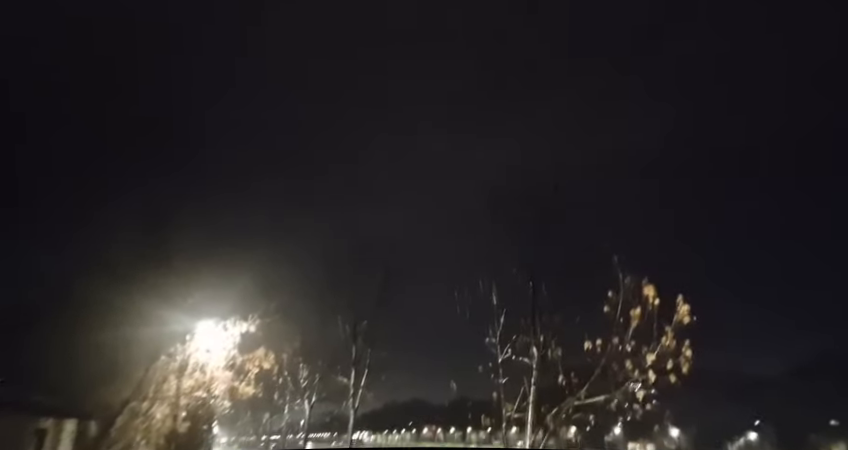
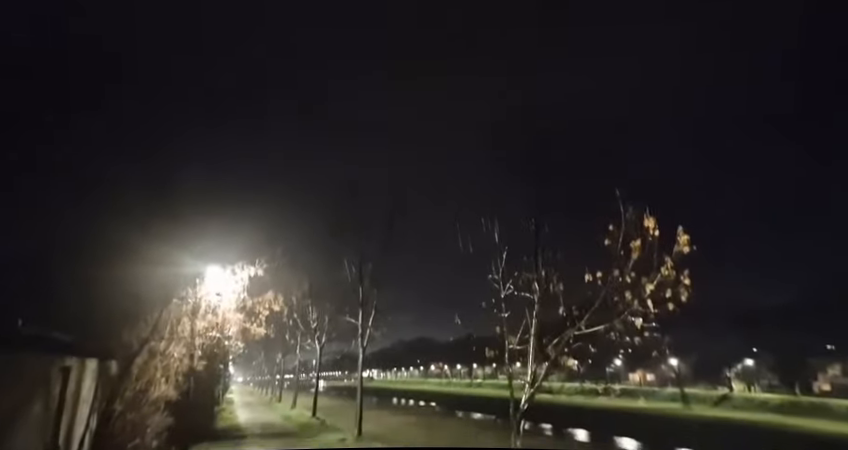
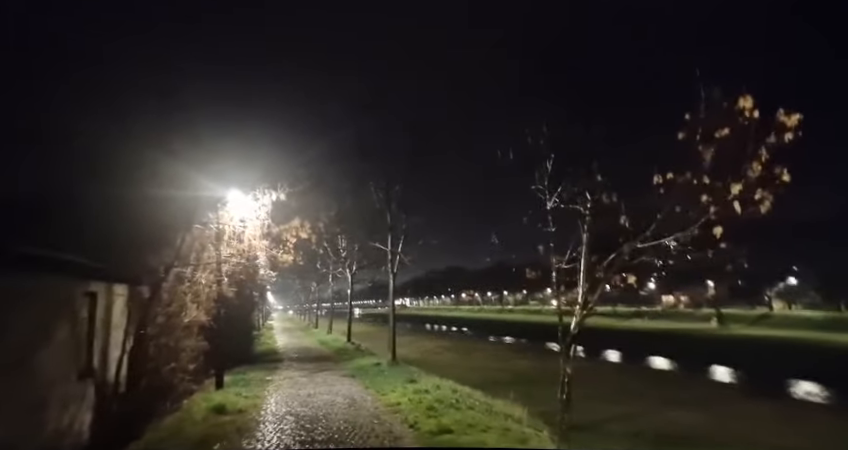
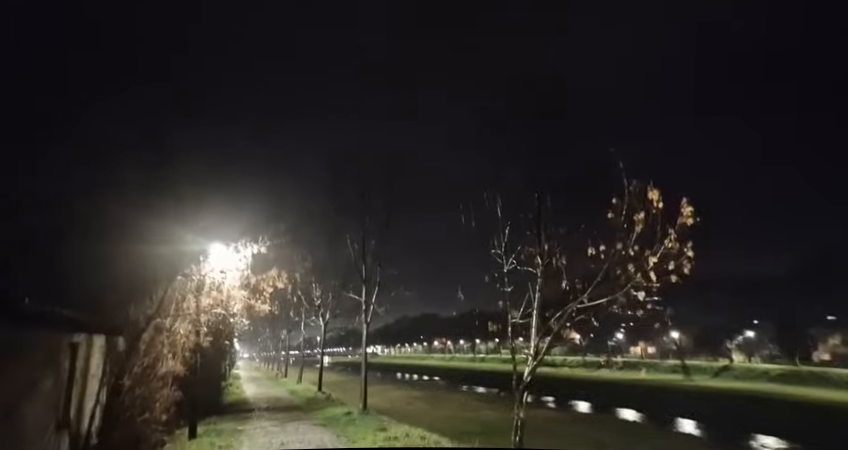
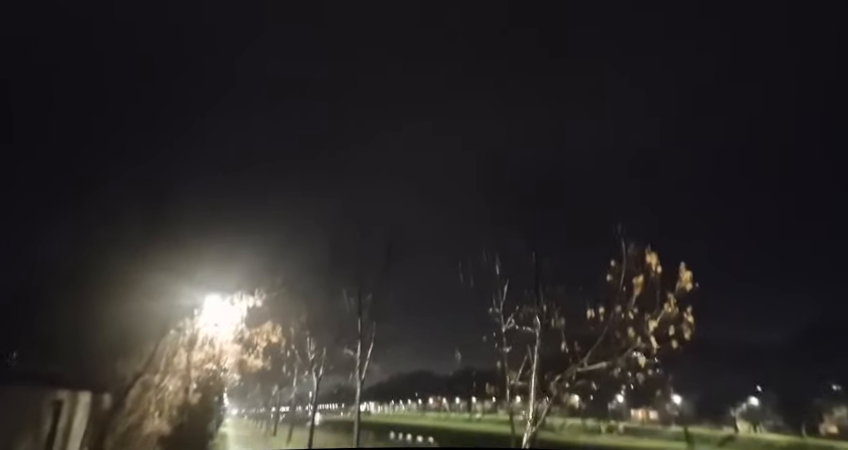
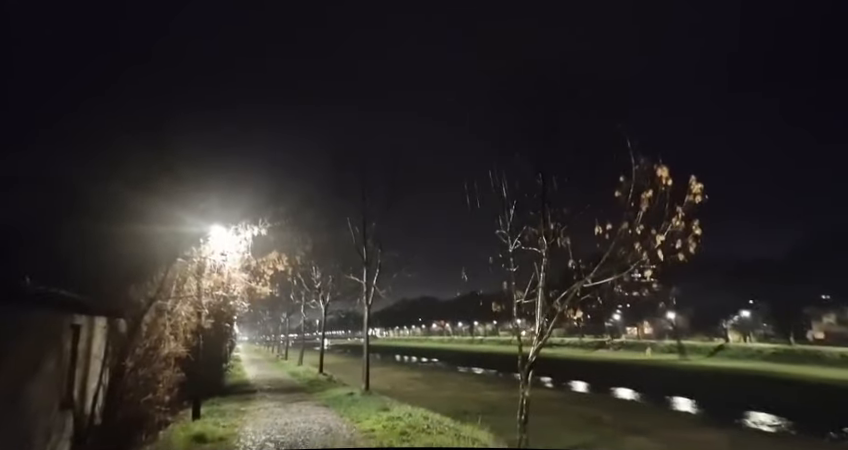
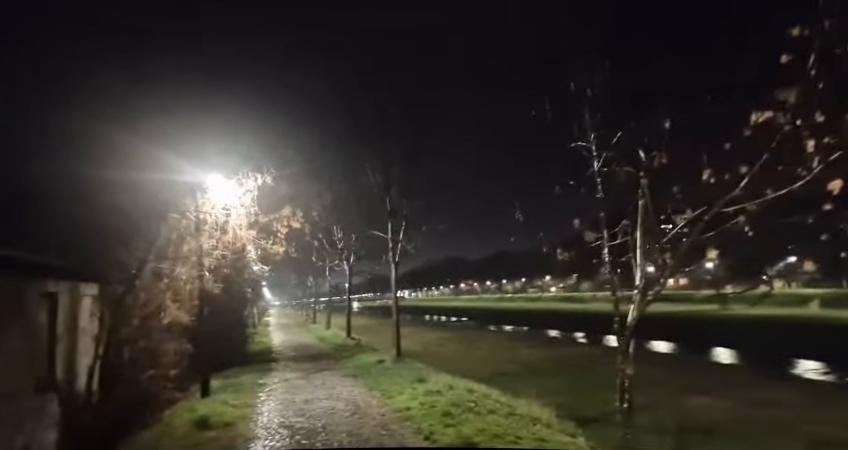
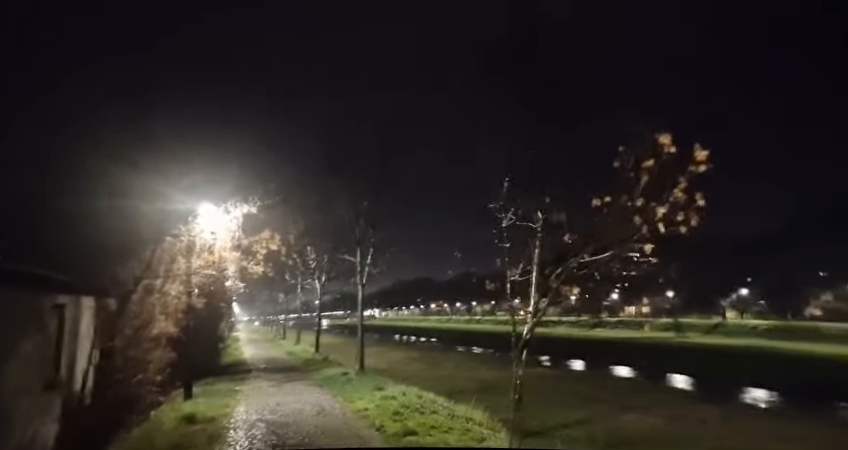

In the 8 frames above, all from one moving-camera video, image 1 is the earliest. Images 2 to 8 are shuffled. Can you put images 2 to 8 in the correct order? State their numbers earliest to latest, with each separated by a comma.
5, 2, 4, 6, 8, 3, 7
